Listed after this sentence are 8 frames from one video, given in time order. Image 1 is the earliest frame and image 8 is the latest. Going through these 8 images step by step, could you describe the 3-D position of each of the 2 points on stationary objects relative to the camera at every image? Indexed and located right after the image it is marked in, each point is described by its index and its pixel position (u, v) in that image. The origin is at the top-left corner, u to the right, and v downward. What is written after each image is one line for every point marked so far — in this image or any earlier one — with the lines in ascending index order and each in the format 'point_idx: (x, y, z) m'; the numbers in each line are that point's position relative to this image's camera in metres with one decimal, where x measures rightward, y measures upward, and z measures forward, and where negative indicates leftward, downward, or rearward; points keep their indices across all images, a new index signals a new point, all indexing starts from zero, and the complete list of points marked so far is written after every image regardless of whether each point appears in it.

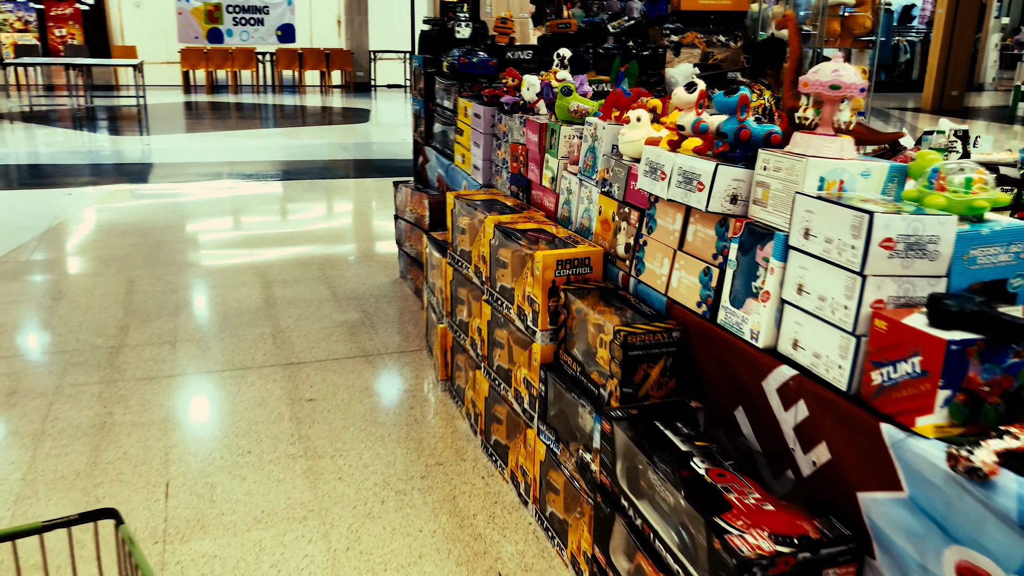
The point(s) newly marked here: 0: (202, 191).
0: (-2.1, +0.7, +5.9) m
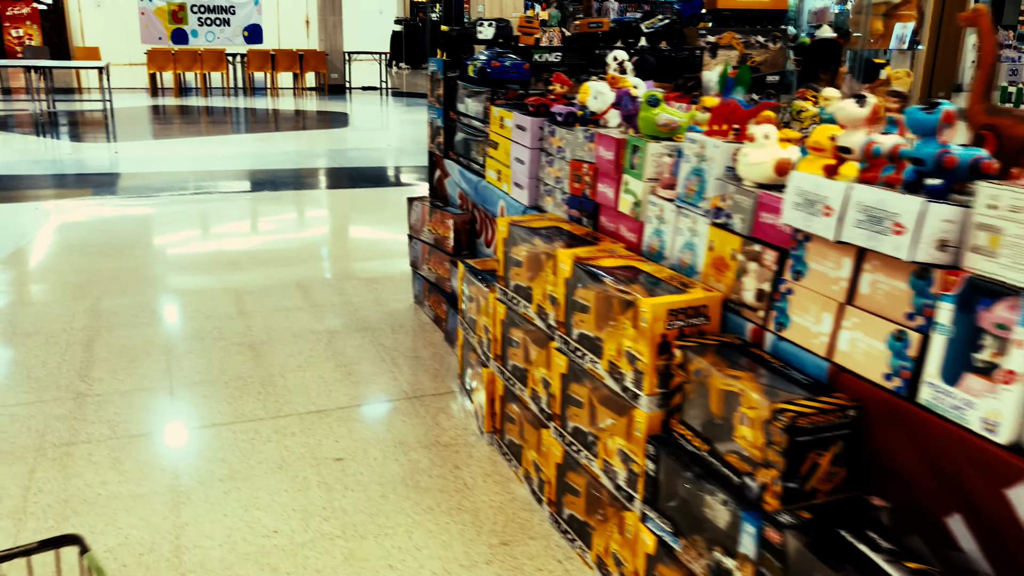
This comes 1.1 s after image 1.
0: (-2.2, +0.6, +5.6) m
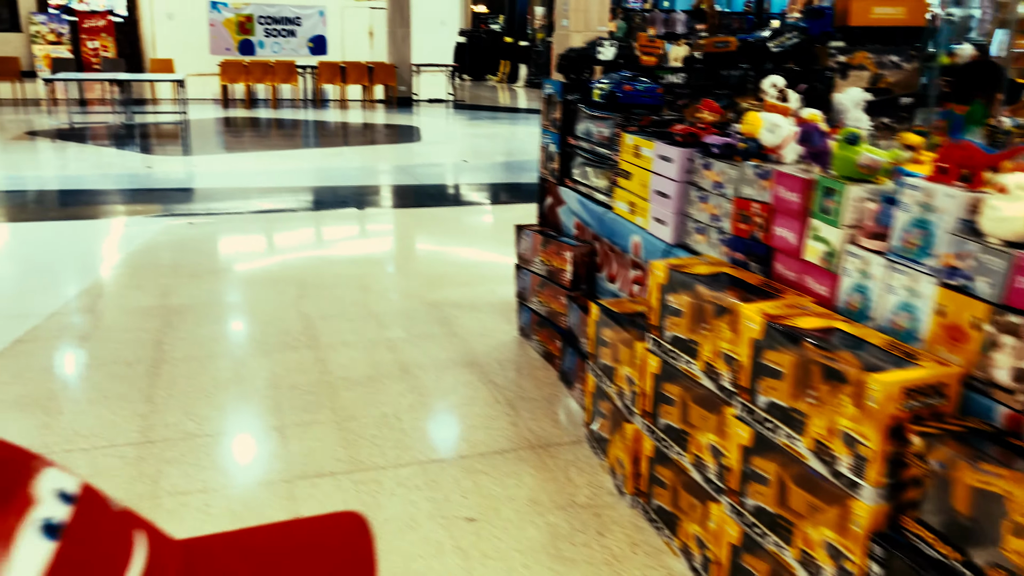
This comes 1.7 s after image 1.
0: (-1.6, +0.5, +5.5) m
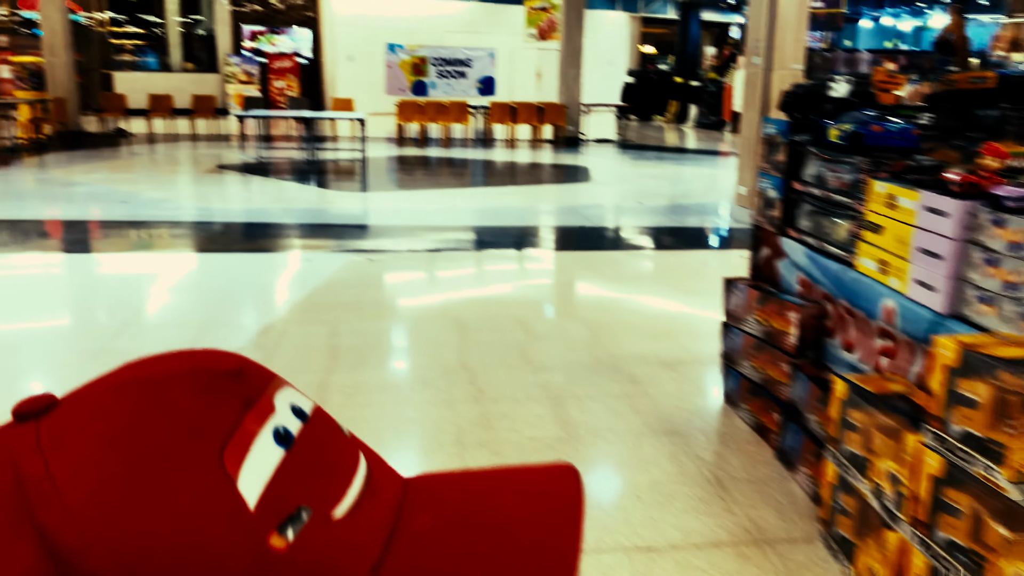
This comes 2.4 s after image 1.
0: (-0.5, +0.2, +5.5) m
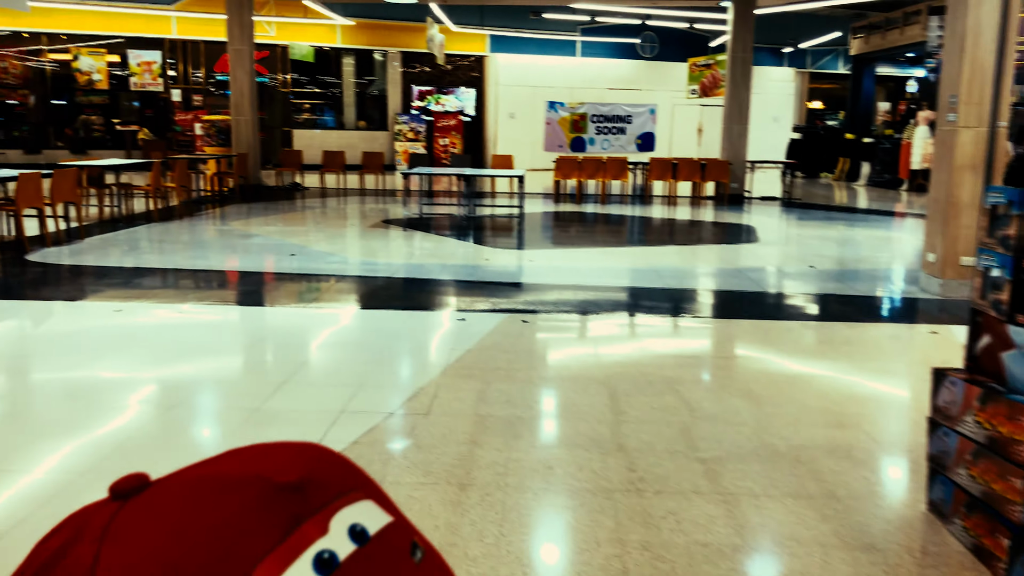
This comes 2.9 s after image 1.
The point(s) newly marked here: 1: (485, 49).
0: (+0.4, -0.2, +5.3) m
1: (-0.5, +4.3, +15.6) m
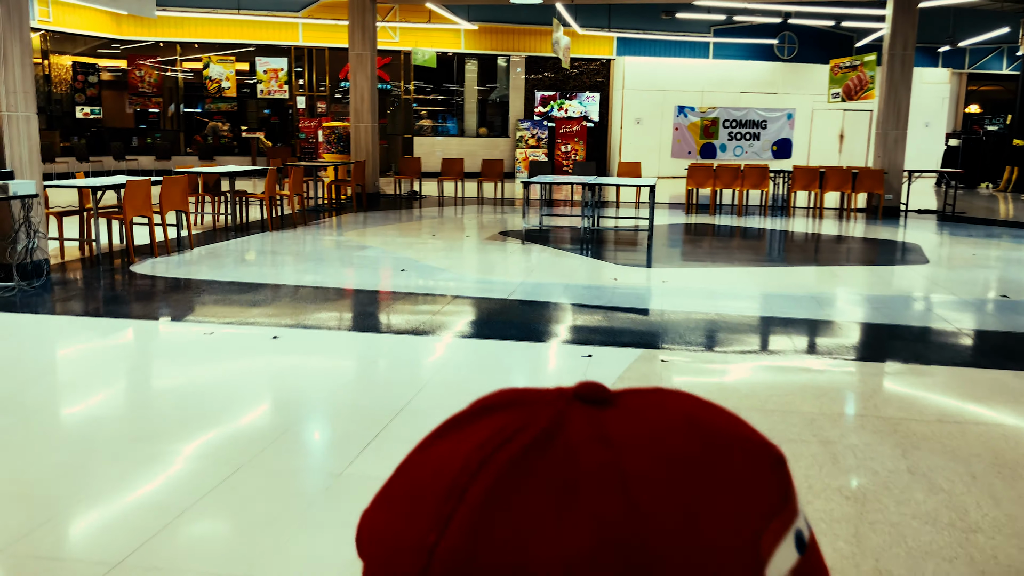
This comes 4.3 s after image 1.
0: (+1.1, -0.3, +4.6) m
1: (+1.7, +4.0, +14.9) m
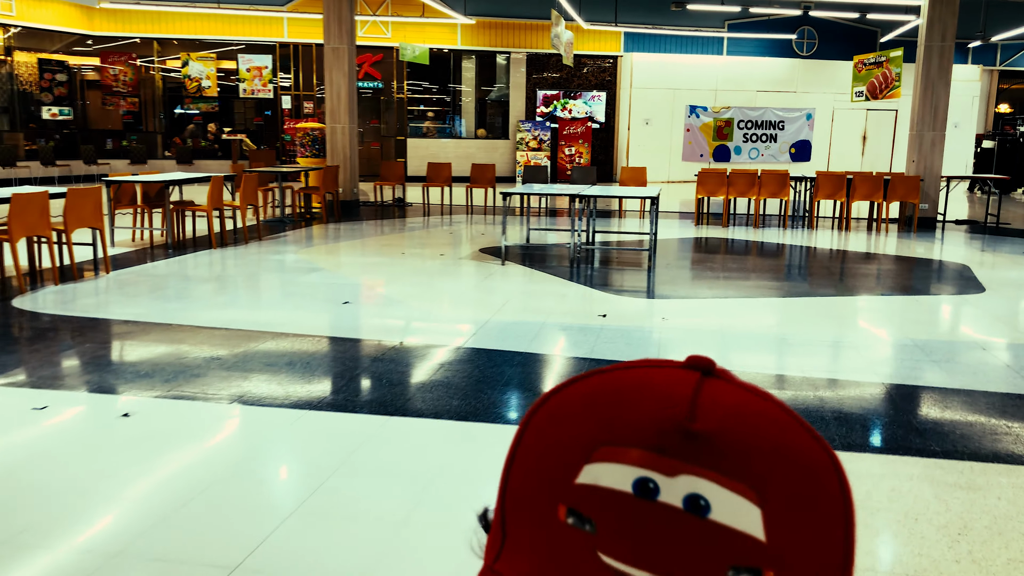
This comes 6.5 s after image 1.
0: (+0.9, -0.5, +3.6) m
1: (+1.7, +3.8, +13.9) m
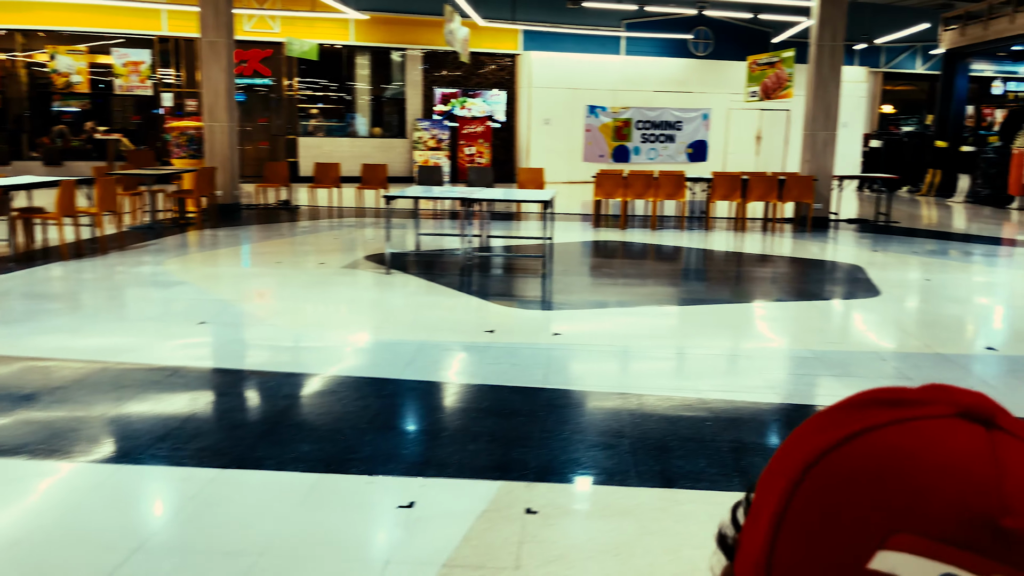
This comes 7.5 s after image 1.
0: (+0.5, -0.6, +3.3) m
1: (+0.1, +3.8, +13.7) m
